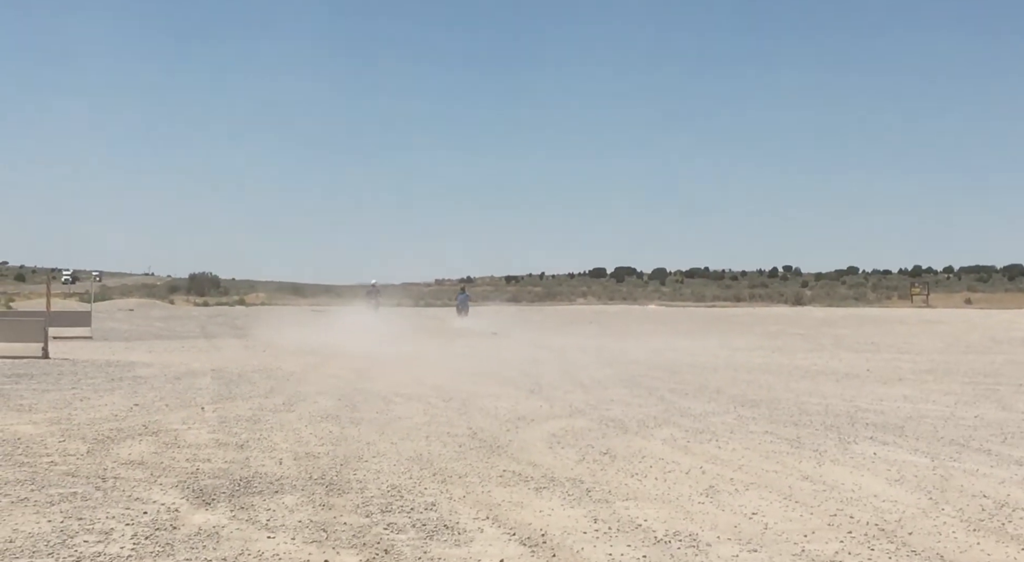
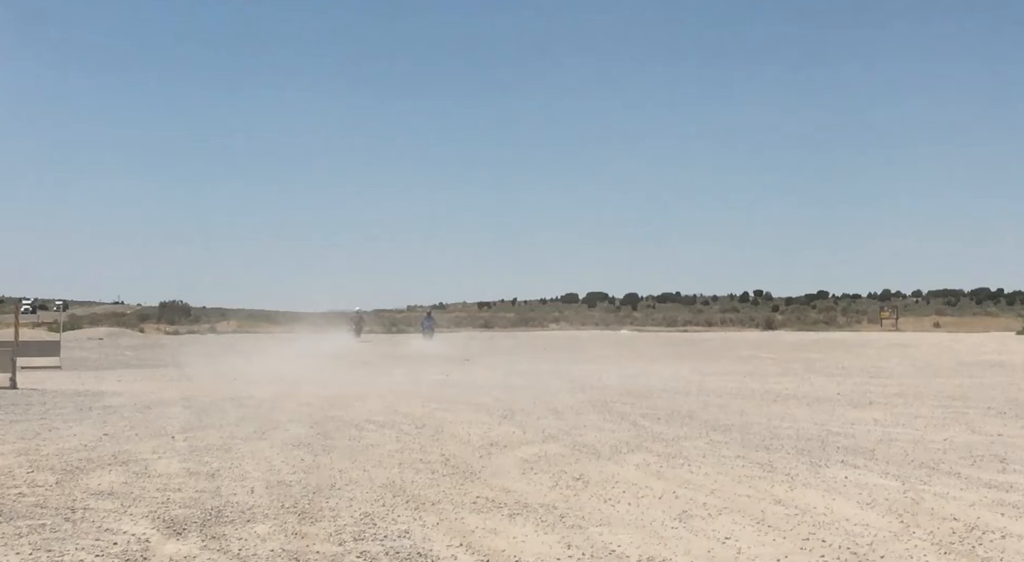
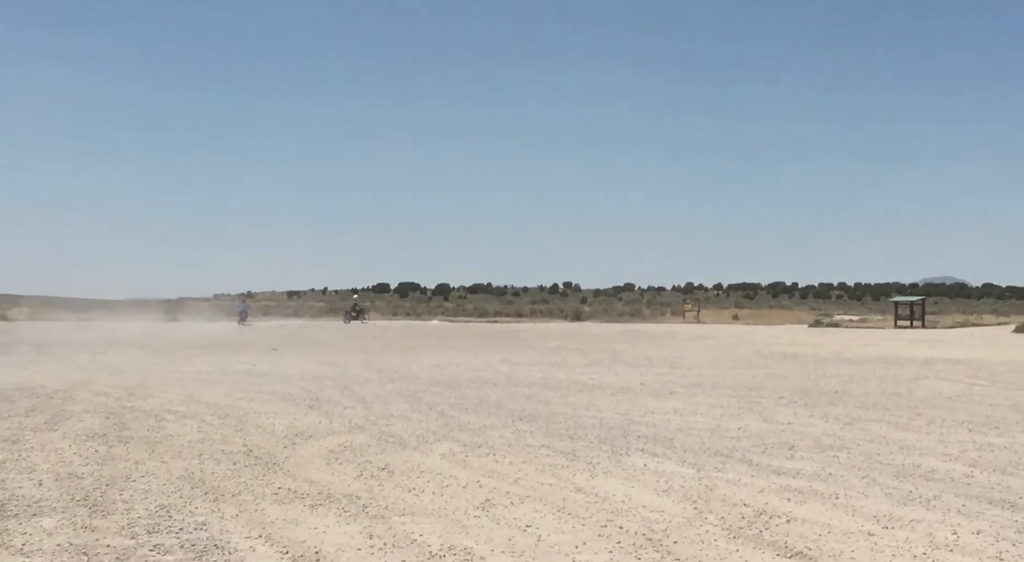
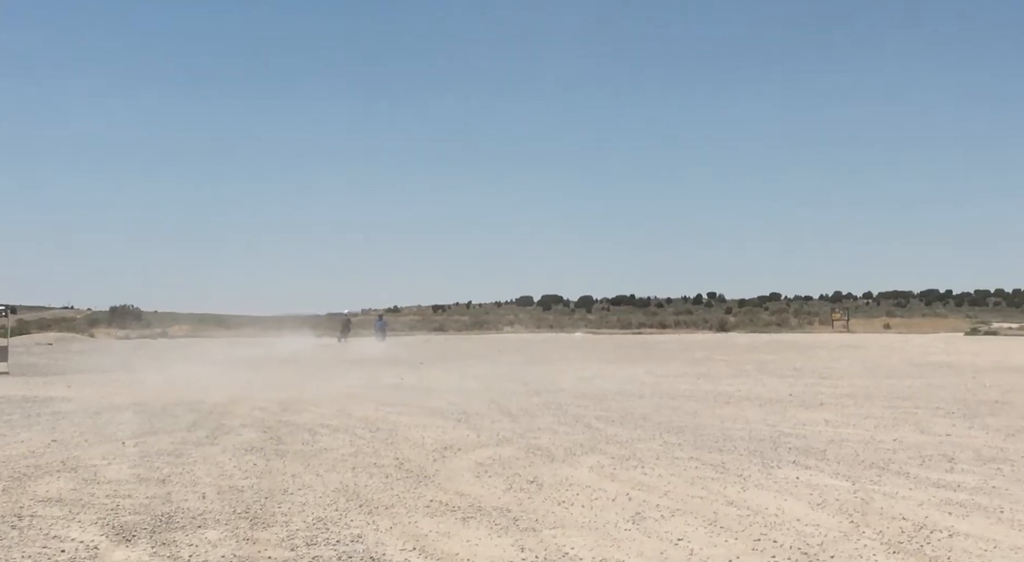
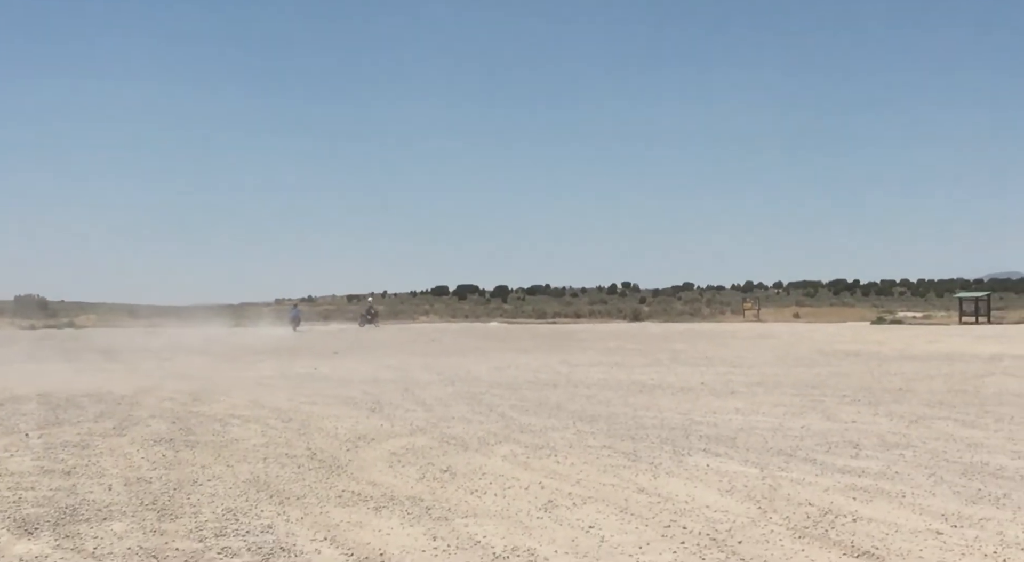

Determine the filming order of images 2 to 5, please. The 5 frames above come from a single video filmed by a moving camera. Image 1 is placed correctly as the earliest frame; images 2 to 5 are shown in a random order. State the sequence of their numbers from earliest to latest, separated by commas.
2, 4, 5, 3
